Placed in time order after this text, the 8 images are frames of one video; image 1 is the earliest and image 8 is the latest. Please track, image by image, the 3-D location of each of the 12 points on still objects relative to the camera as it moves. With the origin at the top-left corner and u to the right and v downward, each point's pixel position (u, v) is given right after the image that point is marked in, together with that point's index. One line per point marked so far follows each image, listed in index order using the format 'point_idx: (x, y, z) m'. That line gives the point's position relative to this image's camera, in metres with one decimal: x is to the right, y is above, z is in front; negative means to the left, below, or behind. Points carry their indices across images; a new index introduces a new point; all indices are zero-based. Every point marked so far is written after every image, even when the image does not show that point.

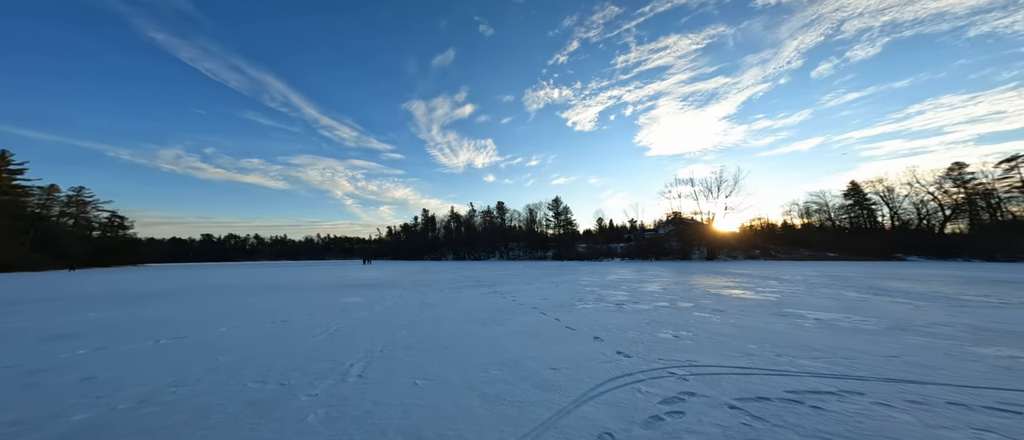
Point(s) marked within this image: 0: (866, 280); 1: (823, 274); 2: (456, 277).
0: (+16.7, -2.9, +14.6) m
1: (+17.3, -3.1, +17.8) m
2: (-2.9, -3.1, +16.5) m
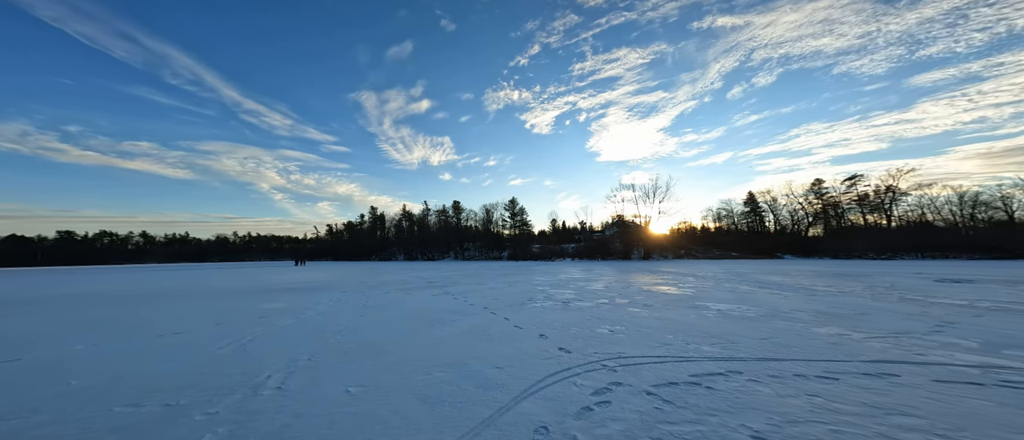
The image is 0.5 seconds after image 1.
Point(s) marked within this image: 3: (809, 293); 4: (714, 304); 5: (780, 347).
0: (+13.9, -3.2, +17.1) m
1: (+14.0, -3.4, +20.3) m
2: (-5.7, -3.1, +15.9) m
3: (+9.3, -2.6, +9.7) m
4: (+5.3, -2.2, +7.8) m
5: (+3.9, -1.8, +4.7) m
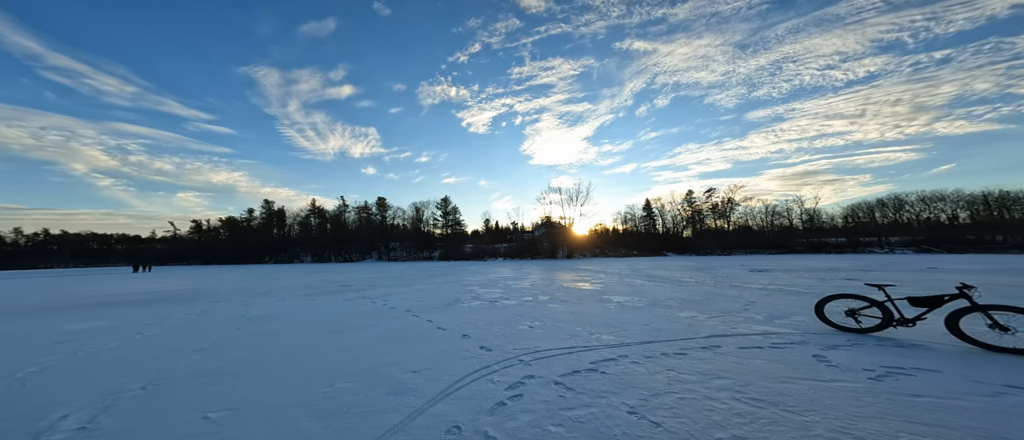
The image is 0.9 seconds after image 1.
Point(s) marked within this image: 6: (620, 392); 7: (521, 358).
0: (+9.4, -3.4, +19.7) m
1: (+8.8, -3.6, +22.9) m
2: (-9.4, -2.9, +14.2) m
3: (+6.6, -2.7, +11.5) m
4: (+3.1, -2.2, +8.8) m
5: (+2.4, -1.9, +5.4) m
6: (+1.1, -1.8, +3.2) m
7: (+0.1, -1.6, +3.6) m
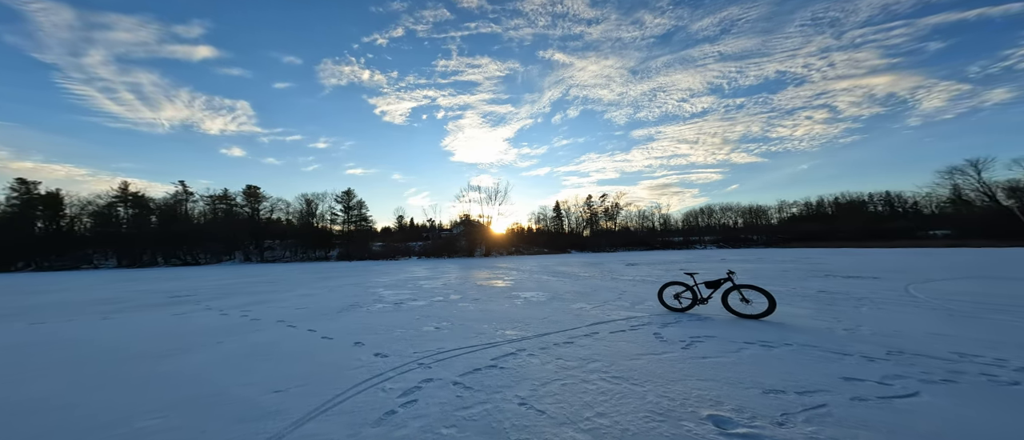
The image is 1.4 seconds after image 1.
0: (+3.8, -3.4, +21.5) m
1: (+2.4, -3.6, +24.4) m
2: (-13.0, -2.6, +11.4) m
3: (+3.2, -2.8, +12.8) m
4: (+0.5, -2.2, +9.3) m
5: (+0.7, -1.9, +5.8) m
6: (0.0, -1.8, +3.4) m
7: (-1.1, -1.6, +3.5) m
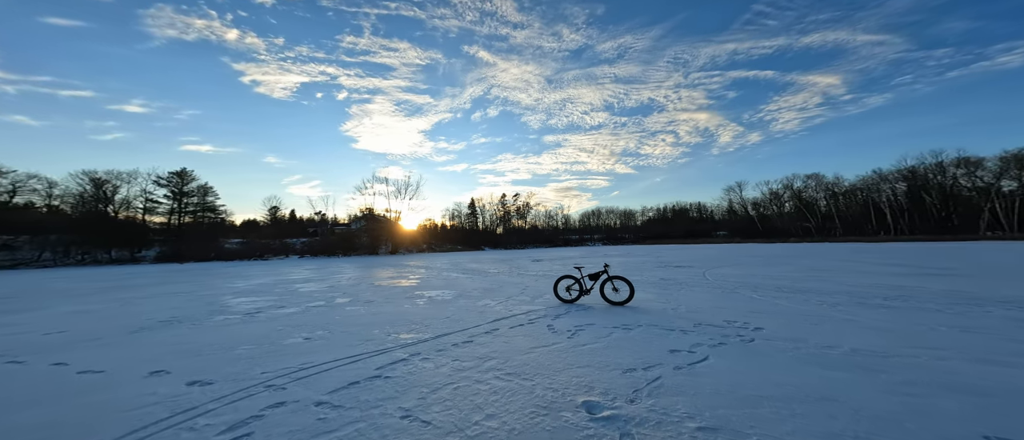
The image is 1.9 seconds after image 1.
0: (-2.4, -3.2, +21.5) m
1: (-4.6, -3.3, +24.0) m
2: (-15.9, -2.1, +7.3) m
3: (-0.7, -2.7, +13.1) m
4: (-2.3, -2.1, +8.9) m
5: (-1.2, -1.8, +5.6) m
6: (-1.1, -1.8, +3.1) m
7: (-2.2, -1.5, +2.9) m
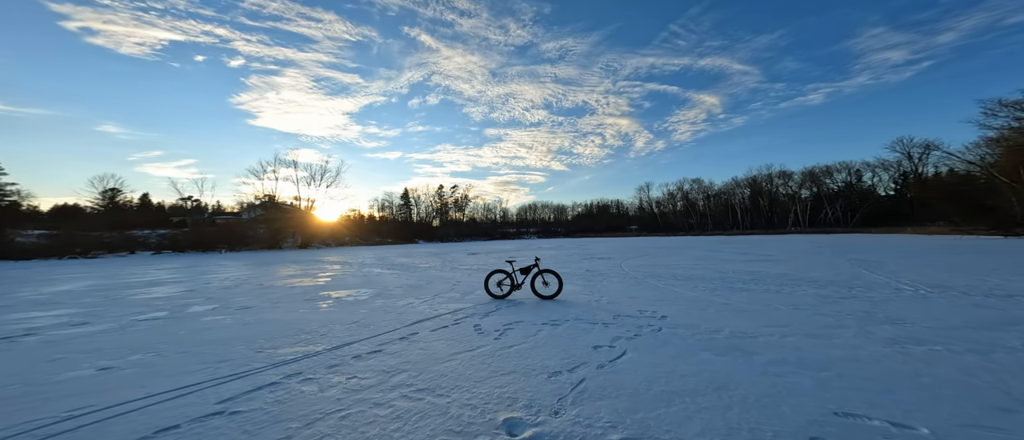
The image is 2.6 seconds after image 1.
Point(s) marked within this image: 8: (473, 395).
0: (-6.9, -2.7, +20.0) m
1: (-9.5, -2.7, +22.0) m
2: (-17.2, -1.7, +3.3) m
3: (-3.5, -2.3, +12.1) m
4: (-4.2, -1.8, +7.6) m
5: (-2.4, -1.6, +4.7) m
6: (-1.9, -1.6, +2.2) m
7: (-2.9, -1.4, +1.8) m
8: (-0.4, -2.0, +3.4) m
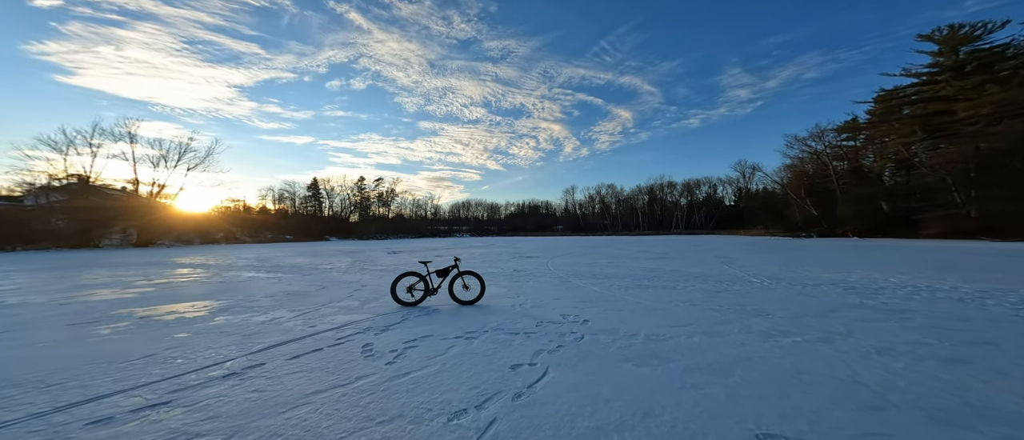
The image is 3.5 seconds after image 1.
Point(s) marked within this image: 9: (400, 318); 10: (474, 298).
0: (-11.7, -2.3, +16.8) m
1: (-14.7, -2.3, +18.1) m
2: (-17.6, -1.3, -1.9) m
3: (-6.4, -2.1, +9.9) m
4: (-6.0, -1.7, +5.5) m
5: (-3.6, -1.5, +3.0) m
6: (-2.5, -1.6, +0.8) m
7: (-3.3, -1.3, +0.1) m
8: (-1.3, -1.9, +2.3) m
9: (-2.7, -2.3, +7.3) m
10: (-1.1, -2.2, +9.0) m
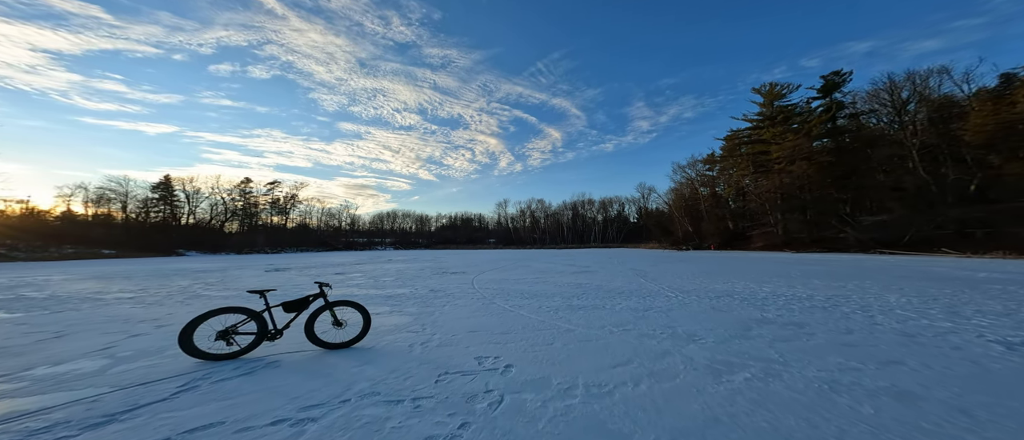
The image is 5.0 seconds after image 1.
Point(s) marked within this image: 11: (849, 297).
0: (-15.6, -2.6, +11.1) m
1: (-18.9, -2.5, +11.6) m
2: (-16.6, -0.7, -8.4) m
3: (-8.8, -2.2, +5.8) m
4: (-7.3, -1.6, +1.6) m
5: (-4.3, -1.4, -0.2) m
6: (-2.7, -1.4, -2.1) m
7: (-3.3, -1.1, -2.9) m
8: (-1.9, -1.8, -0.3) m
9: (-4.5, -2.4, +4.2) m
10: (-3.4, -2.4, +6.3) m
11: (+13.3, -3.1, +12.2) m
